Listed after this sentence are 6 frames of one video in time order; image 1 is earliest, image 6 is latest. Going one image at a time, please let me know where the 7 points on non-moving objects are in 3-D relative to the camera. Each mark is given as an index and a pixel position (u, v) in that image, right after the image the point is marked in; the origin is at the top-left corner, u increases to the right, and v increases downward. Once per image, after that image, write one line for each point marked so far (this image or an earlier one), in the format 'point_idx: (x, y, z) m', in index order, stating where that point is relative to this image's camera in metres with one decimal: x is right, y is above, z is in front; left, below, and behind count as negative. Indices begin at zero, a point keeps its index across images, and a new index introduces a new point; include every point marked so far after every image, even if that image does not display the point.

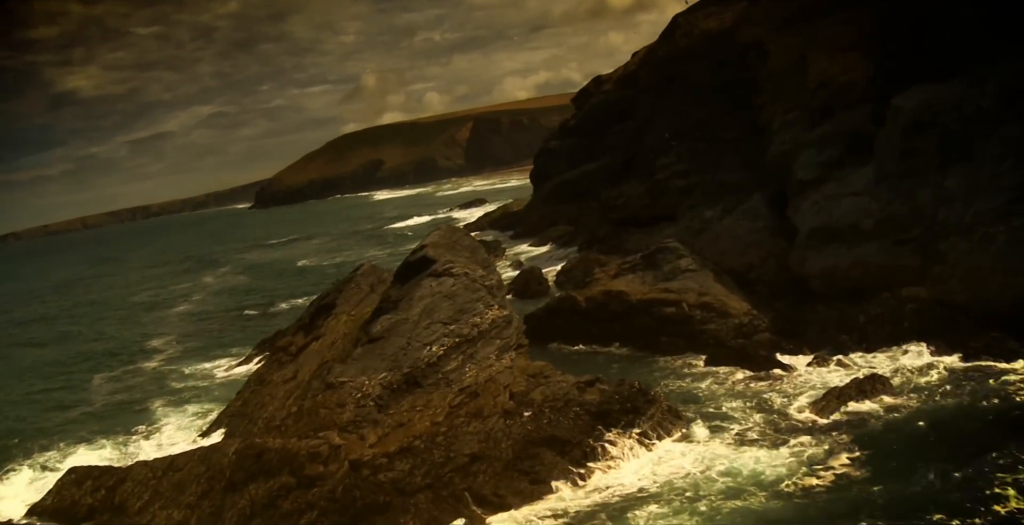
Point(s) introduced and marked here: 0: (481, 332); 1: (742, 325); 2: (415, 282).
0: (-0.5, -1.4, +15.2) m
1: (+4.9, -1.3, +17.9) m
2: (-1.9, -0.4, +16.3) m
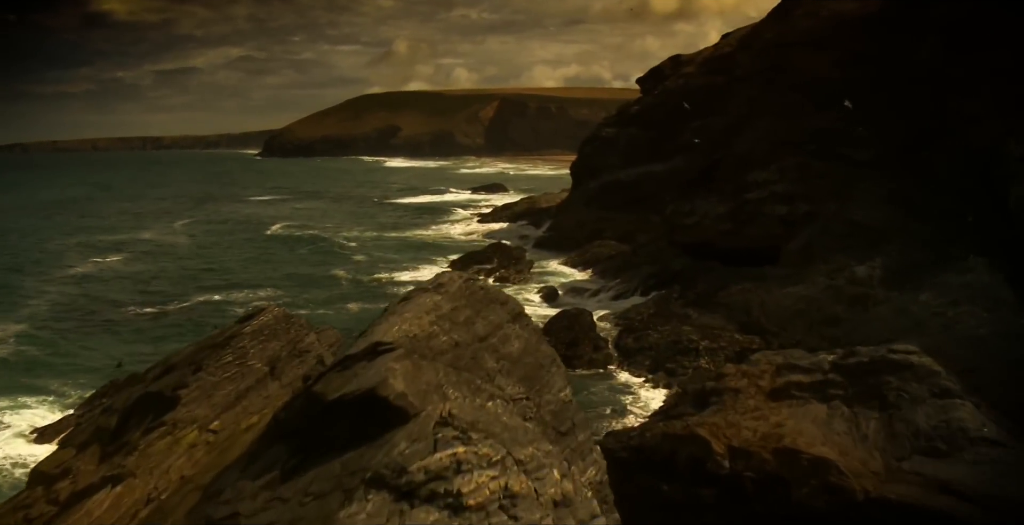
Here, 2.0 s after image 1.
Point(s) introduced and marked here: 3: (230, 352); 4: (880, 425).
0: (+0.1, -2.4, +4.0) m
1: (+5.5, -3.1, +6.6) m
2: (-1.1, -1.2, +5.1) m
3: (-3.1, -0.9, +9.2) m
4: (+4.3, -1.9, +9.8) m
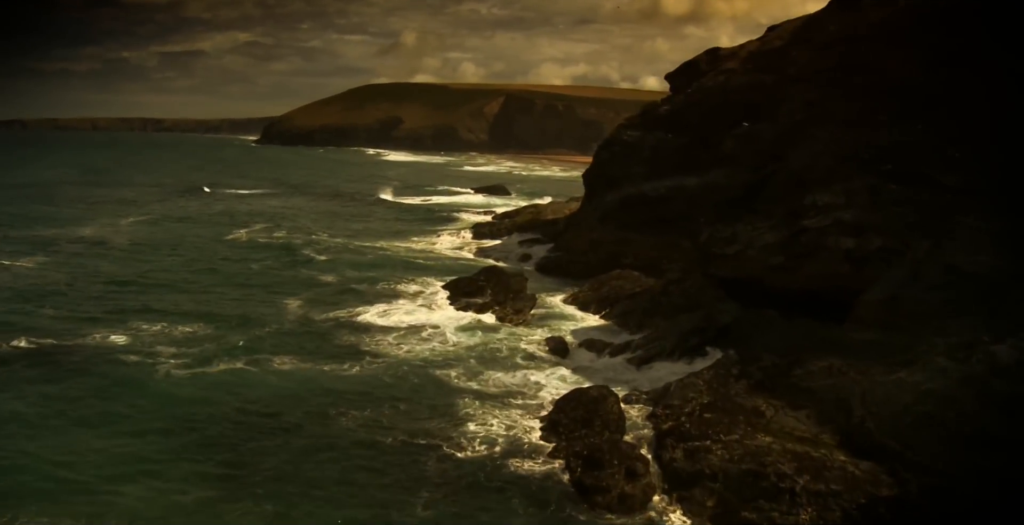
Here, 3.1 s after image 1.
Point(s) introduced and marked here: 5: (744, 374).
0: (0.0, -3.4, -2.0) m
1: (+5.3, -4.4, +0.6) m
2: (-1.2, -2.2, -0.9) m
3: (-3.2, -1.8, +3.2) m
4: (+4.1, -3.1, +3.8) m
5: (+4.3, -2.0, +15.8) m
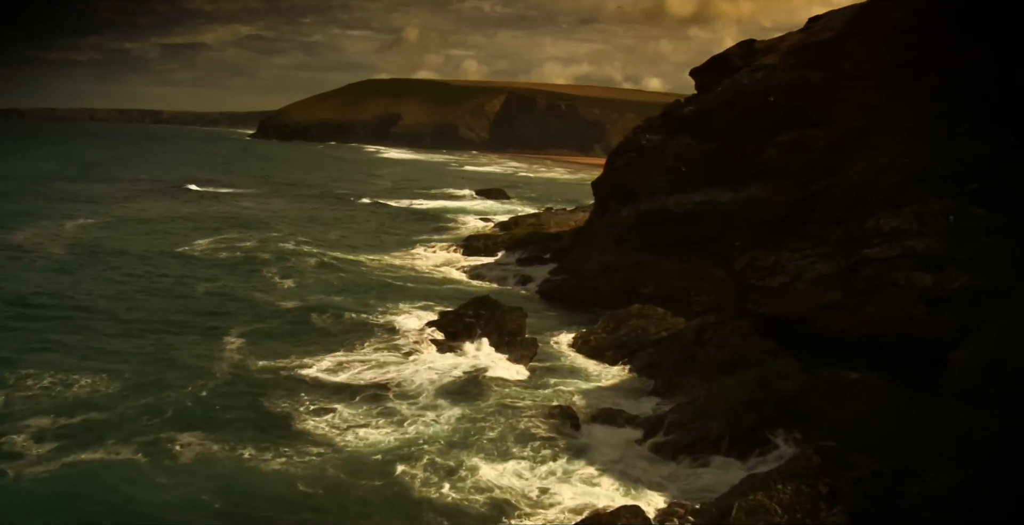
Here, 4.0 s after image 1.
0: (-0.2, -4.2, -6.7) m
1: (+5.1, -5.3, -4.0) m
2: (-1.3, -3.0, -5.6) m
3: (-3.3, -2.5, -1.5) m
4: (+4.0, -3.9, -0.8) m
5: (+4.2, -2.9, +11.1) m
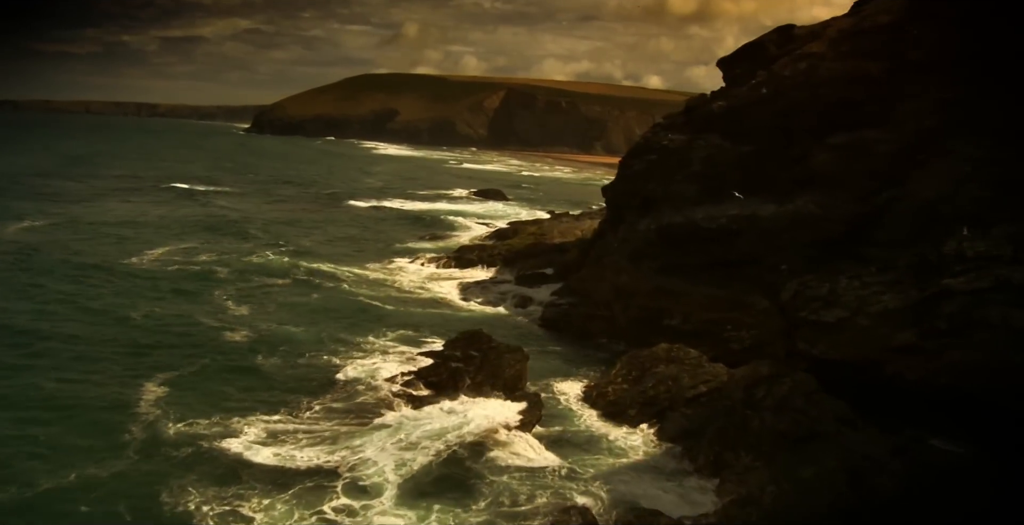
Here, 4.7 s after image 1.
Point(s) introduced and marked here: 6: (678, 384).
0: (-0.2, -4.9, -10.6) m
1: (+5.1, -6.0, -7.9) m
2: (-1.3, -3.7, -9.6) m
3: (-3.3, -3.1, -5.4) m
4: (+4.0, -4.6, -4.8) m
5: (+4.2, -3.5, +7.2) m
6: (+3.0, -2.2, +15.2) m
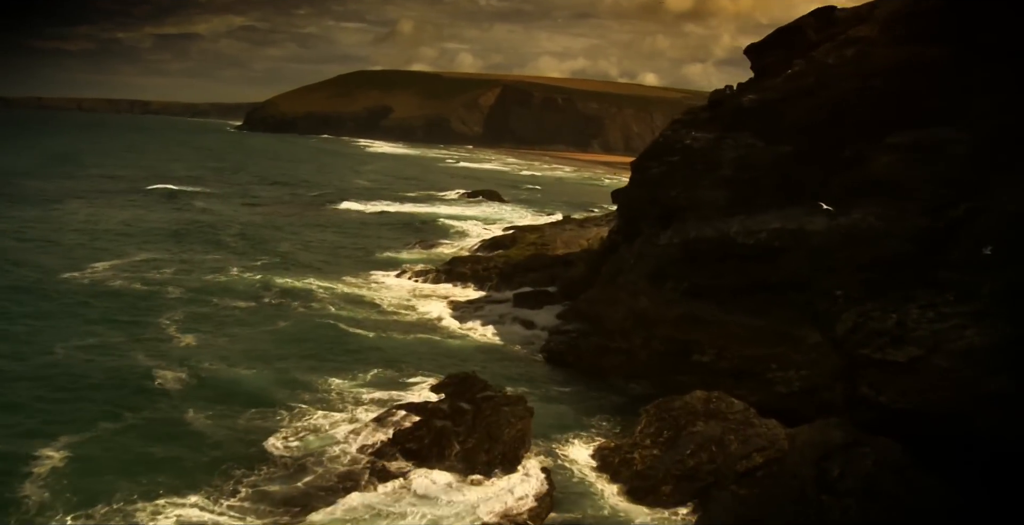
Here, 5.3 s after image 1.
0: (0.0, -5.5, -13.9) m
1: (+5.2, -6.5, -11.2) m
2: (-1.1, -4.2, -12.8) m
3: (-3.1, -3.7, -8.7) m
4: (+4.1, -5.2, -8.0) m
5: (+4.2, -4.0, +3.9) m
6: (+3.0, -2.7, +11.9) m
